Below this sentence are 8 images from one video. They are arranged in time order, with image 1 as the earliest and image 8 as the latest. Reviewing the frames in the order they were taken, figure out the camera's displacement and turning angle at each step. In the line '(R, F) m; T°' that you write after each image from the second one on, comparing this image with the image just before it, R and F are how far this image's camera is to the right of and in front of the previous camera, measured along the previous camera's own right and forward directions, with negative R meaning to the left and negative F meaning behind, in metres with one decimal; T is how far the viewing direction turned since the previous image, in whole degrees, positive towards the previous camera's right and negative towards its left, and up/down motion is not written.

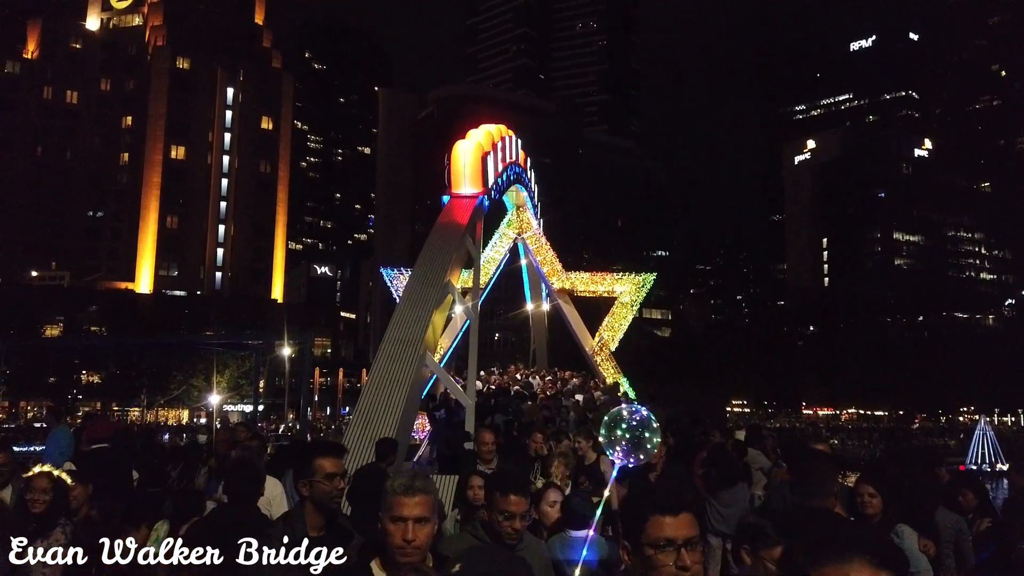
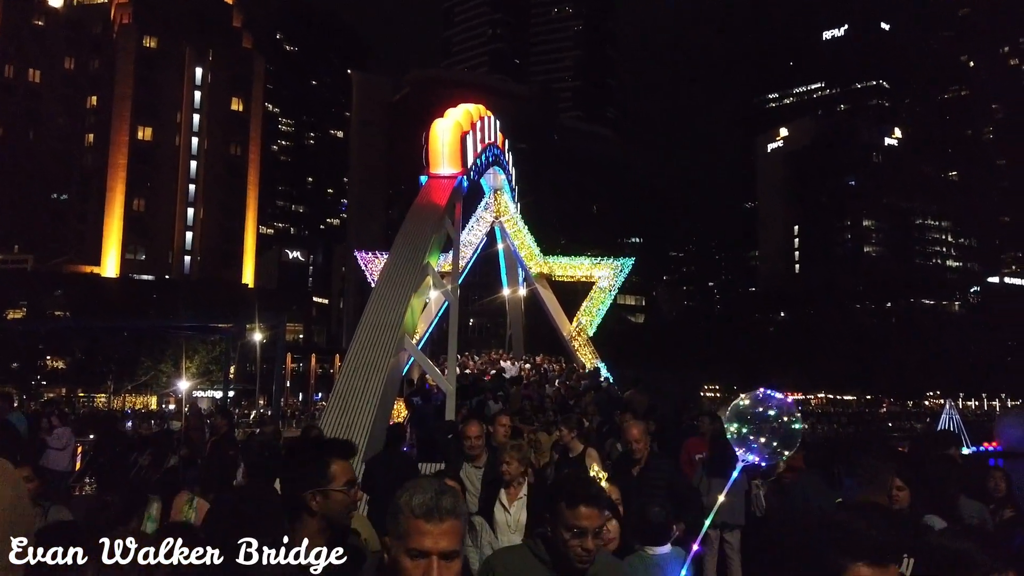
(-0.1, +0.4) m; +2°
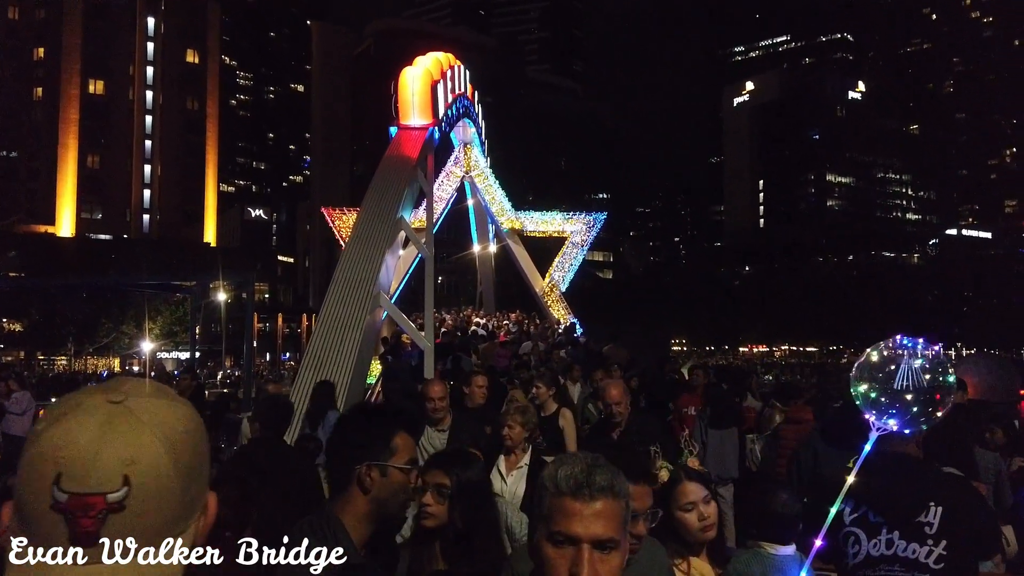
(-0.2, +0.3) m; +2°
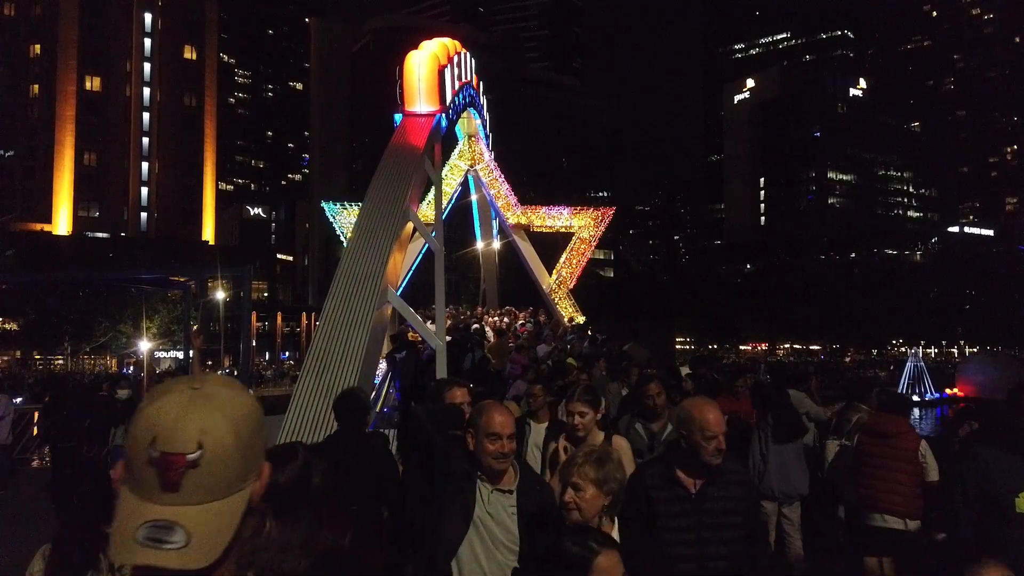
(-0.2, +0.6) m; 0°
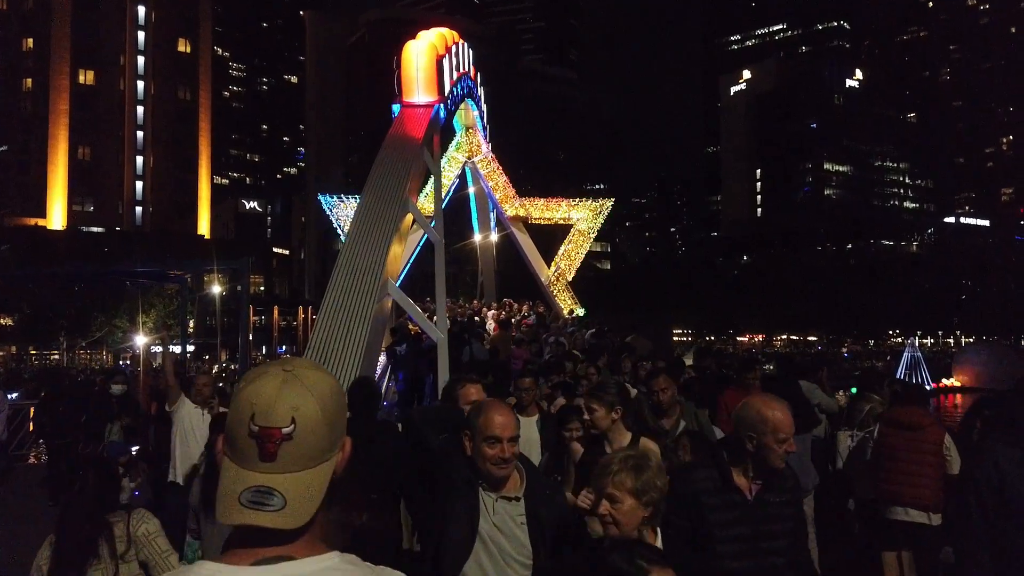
(-0.1, +0.1) m; 0°
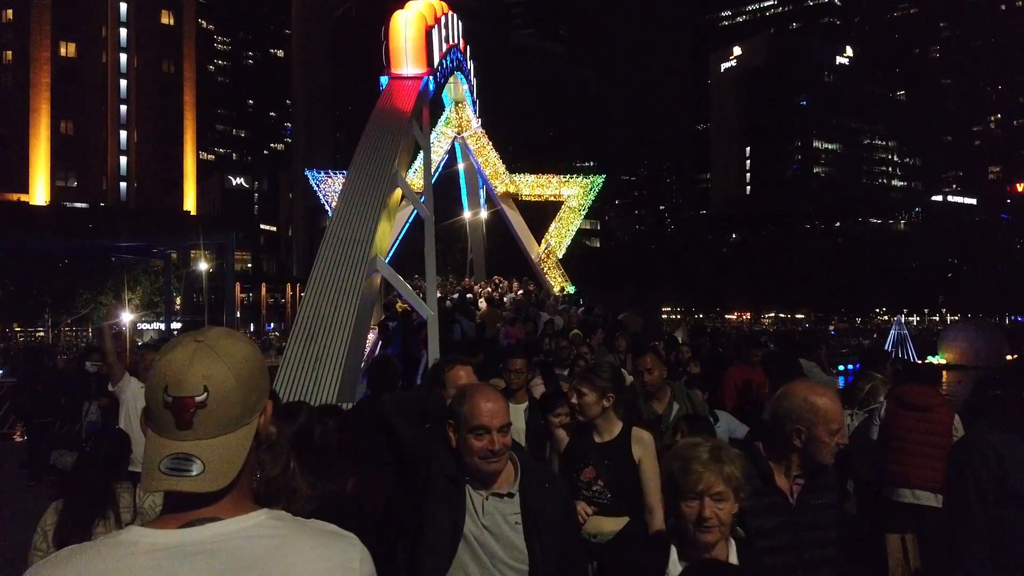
(0.0, +0.2) m; +1°
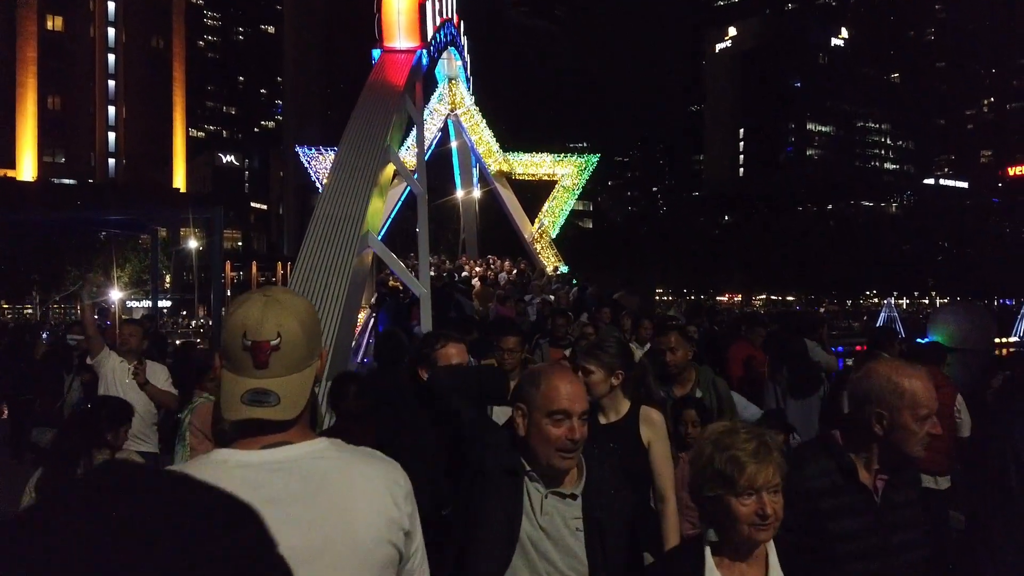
(0.0, +0.2) m; +1°
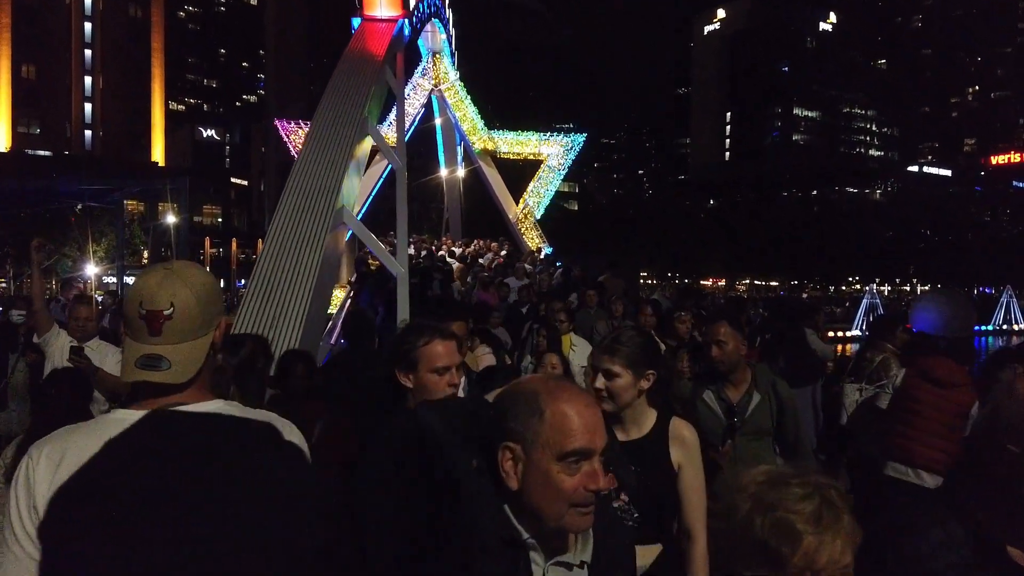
(0.0, +0.4) m; +1°
